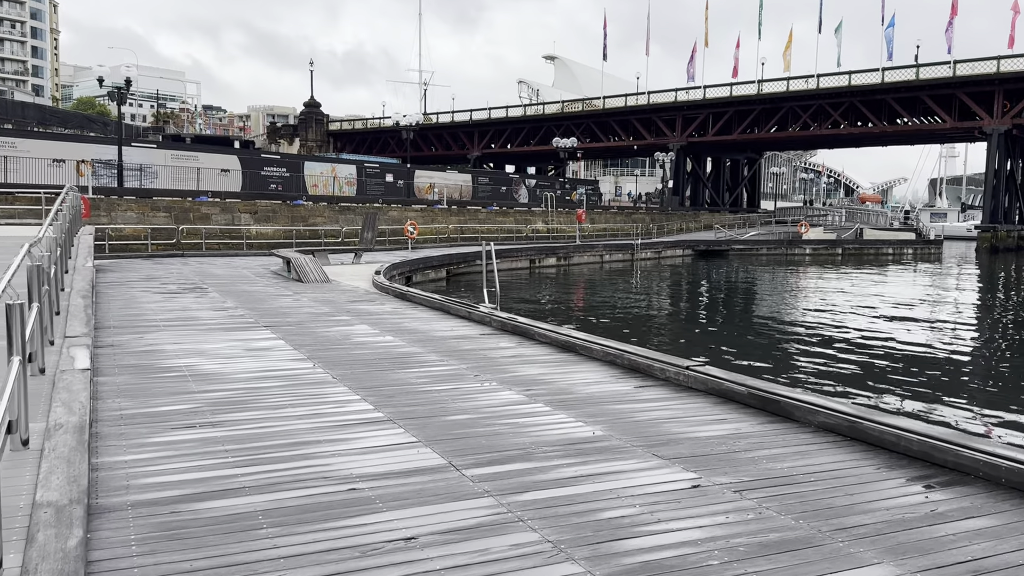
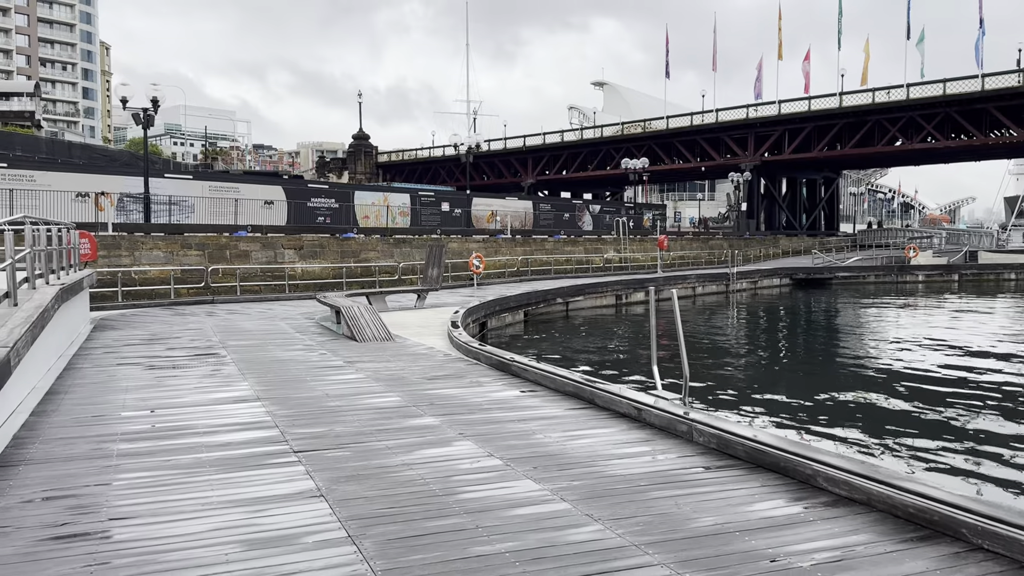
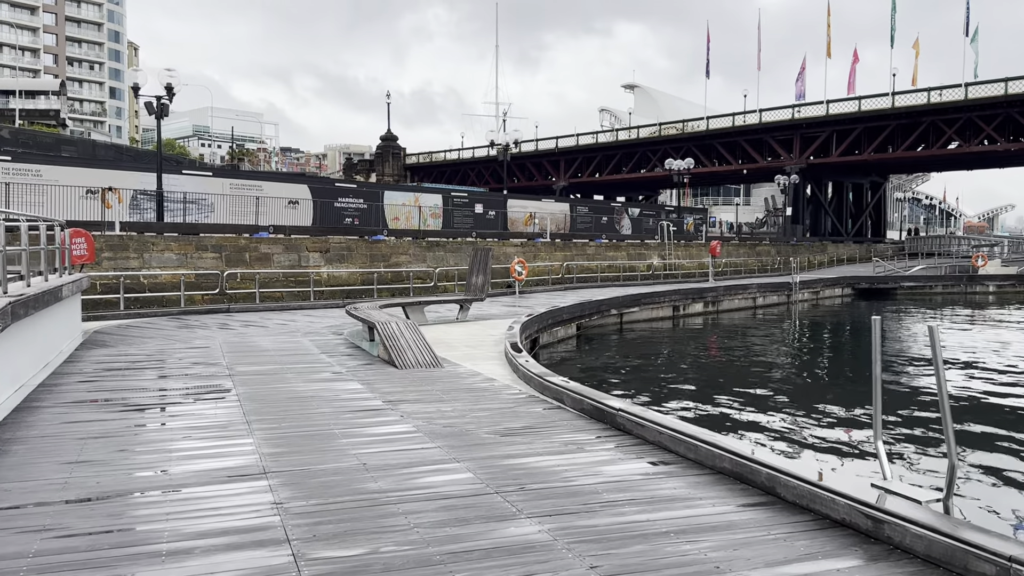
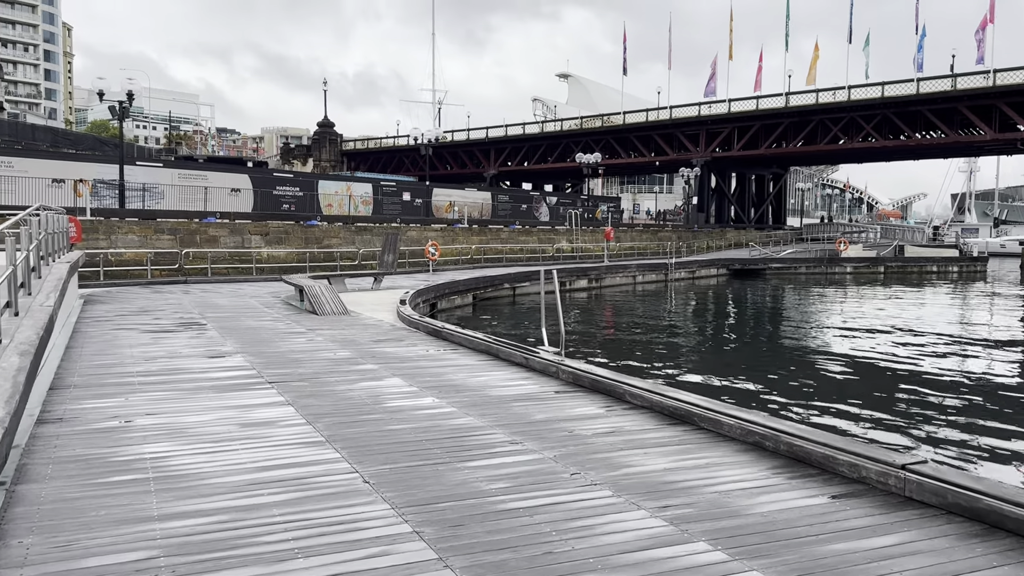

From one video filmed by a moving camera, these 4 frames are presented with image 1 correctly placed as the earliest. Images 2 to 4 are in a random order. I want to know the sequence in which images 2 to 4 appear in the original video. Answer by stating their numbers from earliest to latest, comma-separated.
4, 2, 3
